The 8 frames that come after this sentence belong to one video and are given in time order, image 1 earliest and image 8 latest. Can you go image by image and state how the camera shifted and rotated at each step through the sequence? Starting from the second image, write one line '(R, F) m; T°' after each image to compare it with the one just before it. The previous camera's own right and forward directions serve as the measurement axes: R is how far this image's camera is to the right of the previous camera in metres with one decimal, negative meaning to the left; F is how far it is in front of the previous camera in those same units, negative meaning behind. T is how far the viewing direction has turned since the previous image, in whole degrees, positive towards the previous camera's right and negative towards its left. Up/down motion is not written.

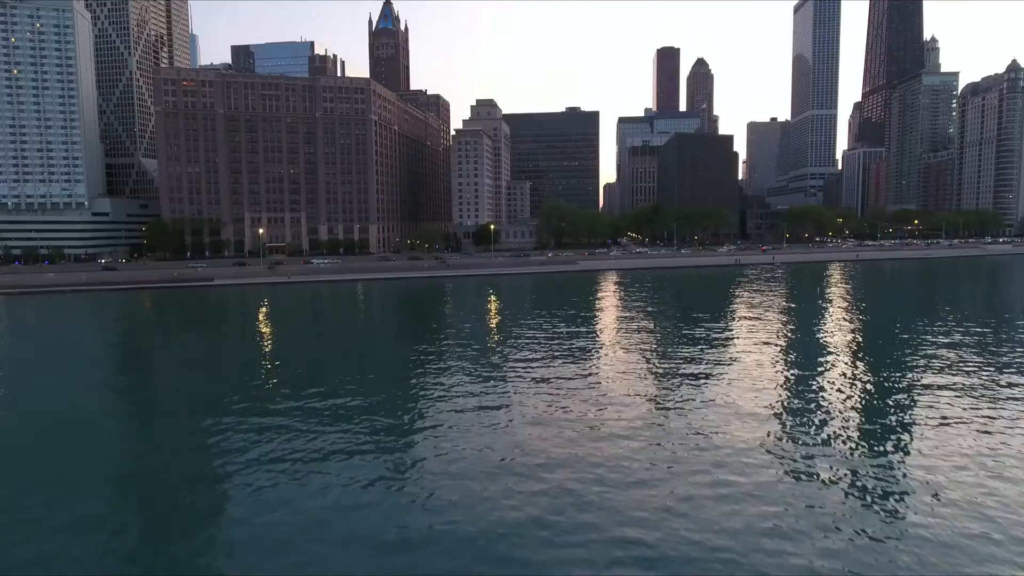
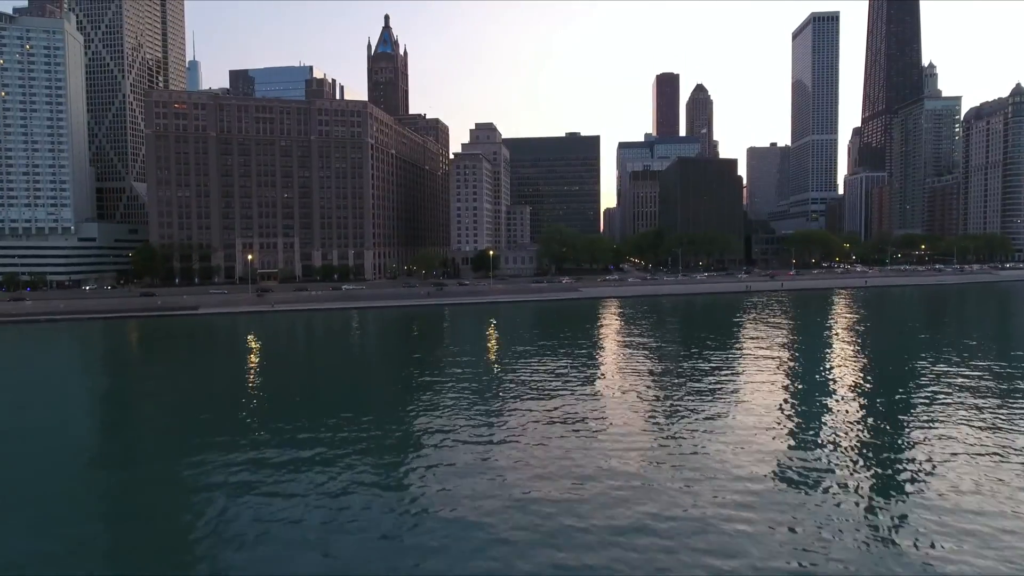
(+0.1, +3.9) m; 0°
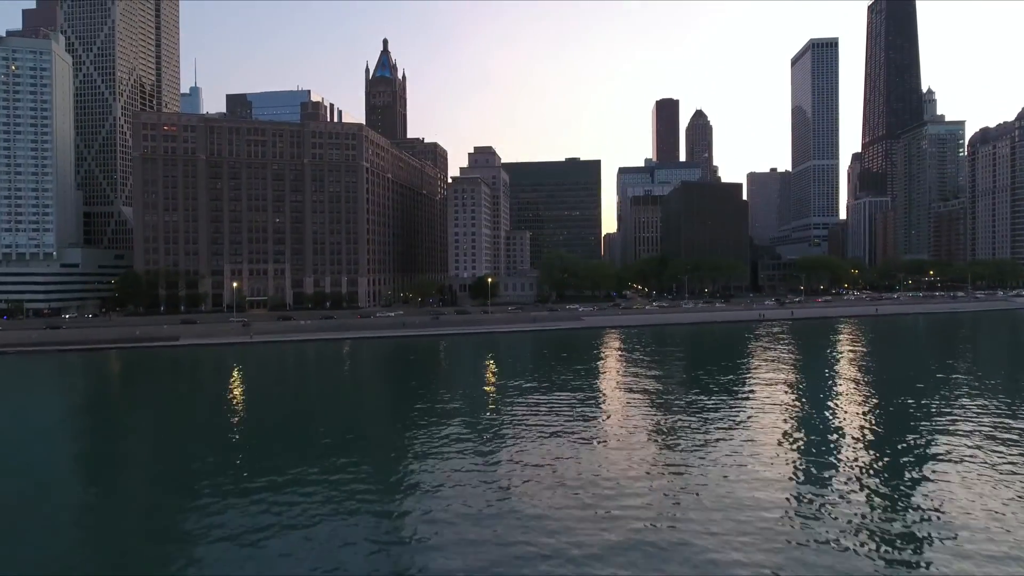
(0.0, +4.5) m; 0°
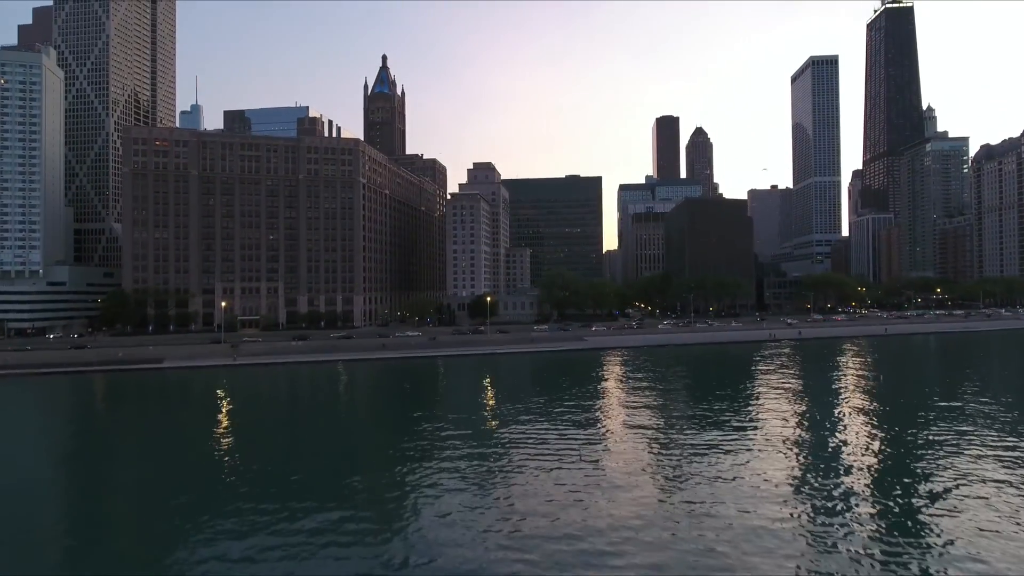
(0.0, +3.3) m; 0°
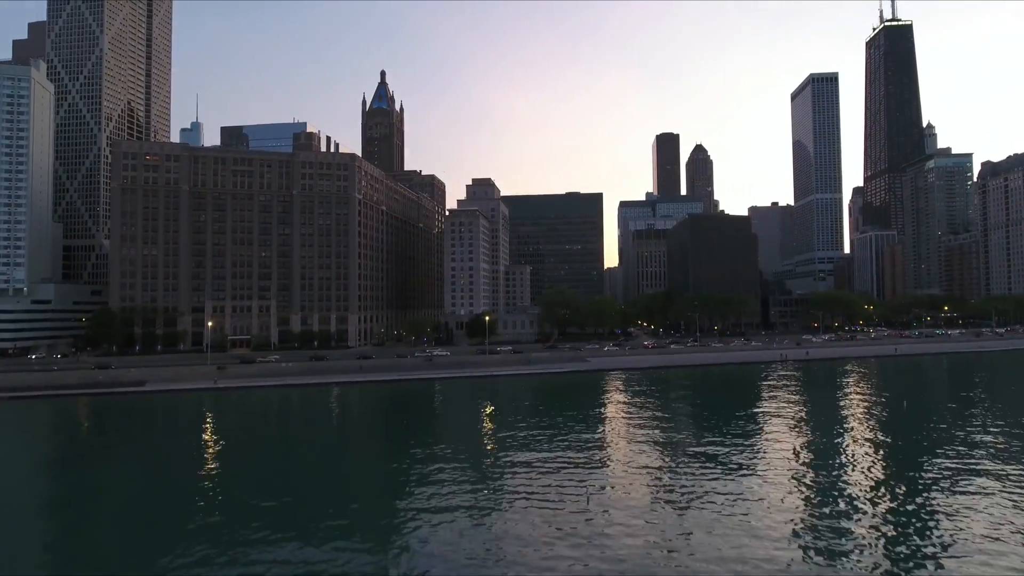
(0.0, +3.3) m; 0°
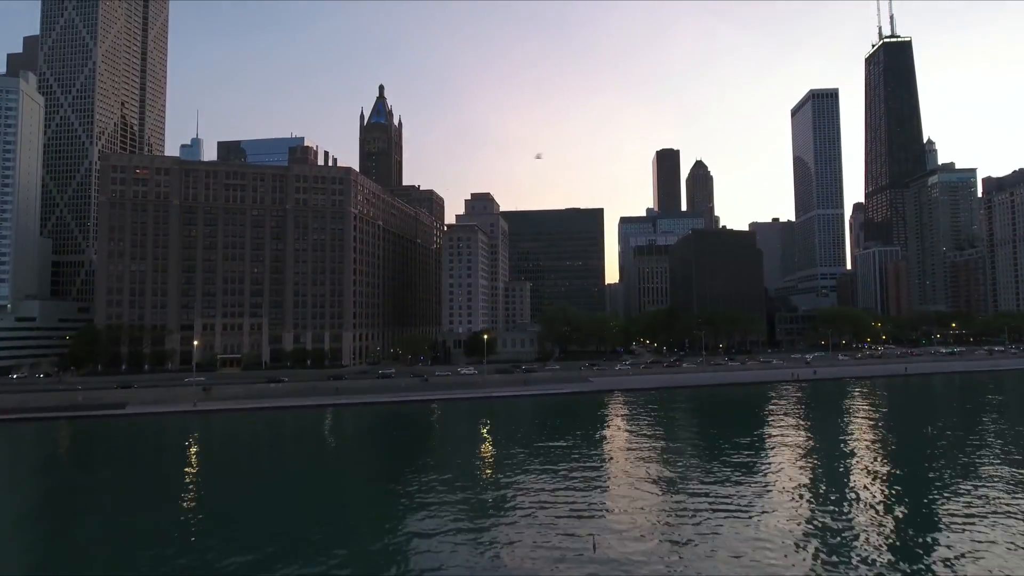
(0.0, +3.2) m; 0°
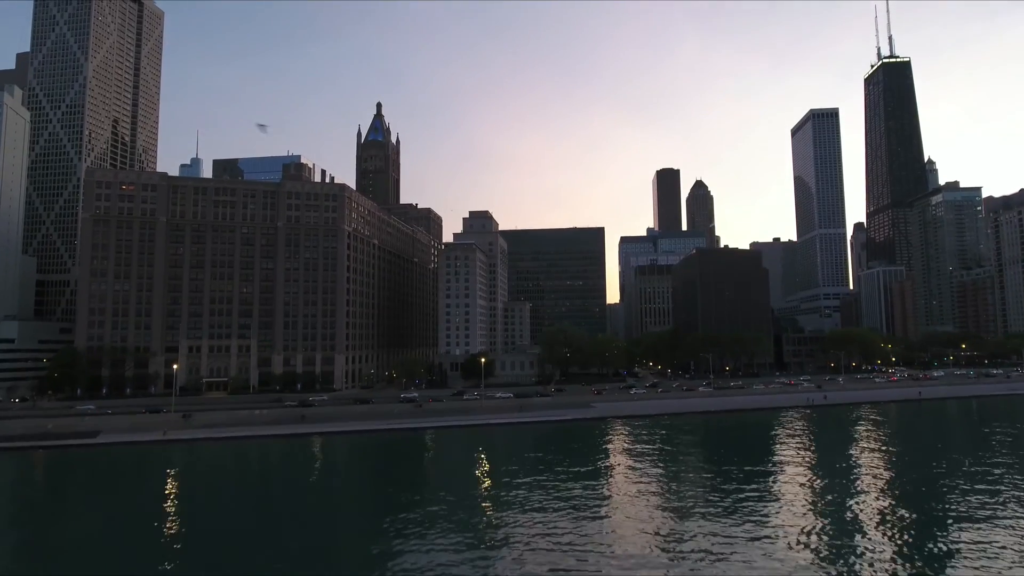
(+0.1, +3.9) m; 0°
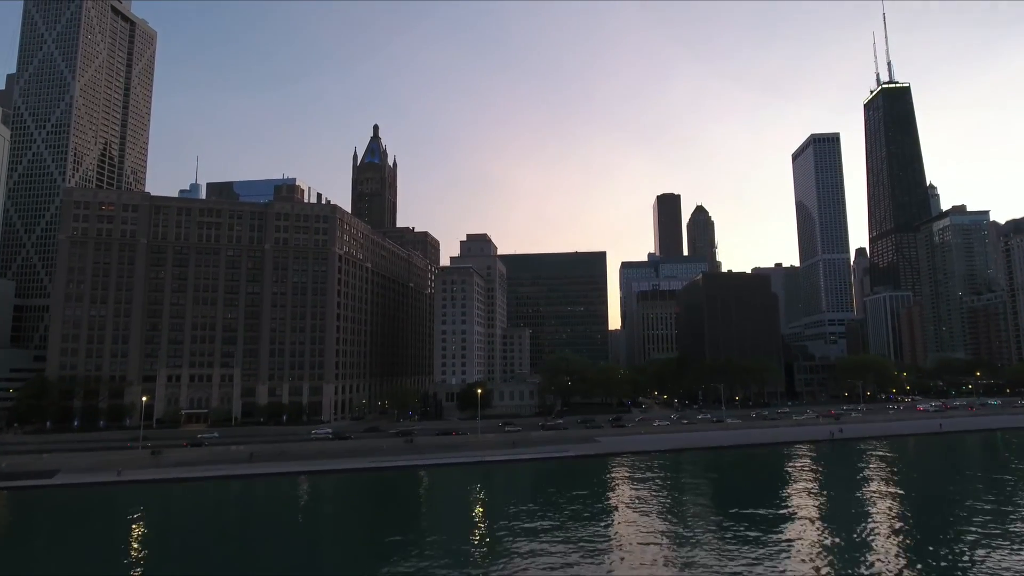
(+0.1, +5.1) m; 0°
